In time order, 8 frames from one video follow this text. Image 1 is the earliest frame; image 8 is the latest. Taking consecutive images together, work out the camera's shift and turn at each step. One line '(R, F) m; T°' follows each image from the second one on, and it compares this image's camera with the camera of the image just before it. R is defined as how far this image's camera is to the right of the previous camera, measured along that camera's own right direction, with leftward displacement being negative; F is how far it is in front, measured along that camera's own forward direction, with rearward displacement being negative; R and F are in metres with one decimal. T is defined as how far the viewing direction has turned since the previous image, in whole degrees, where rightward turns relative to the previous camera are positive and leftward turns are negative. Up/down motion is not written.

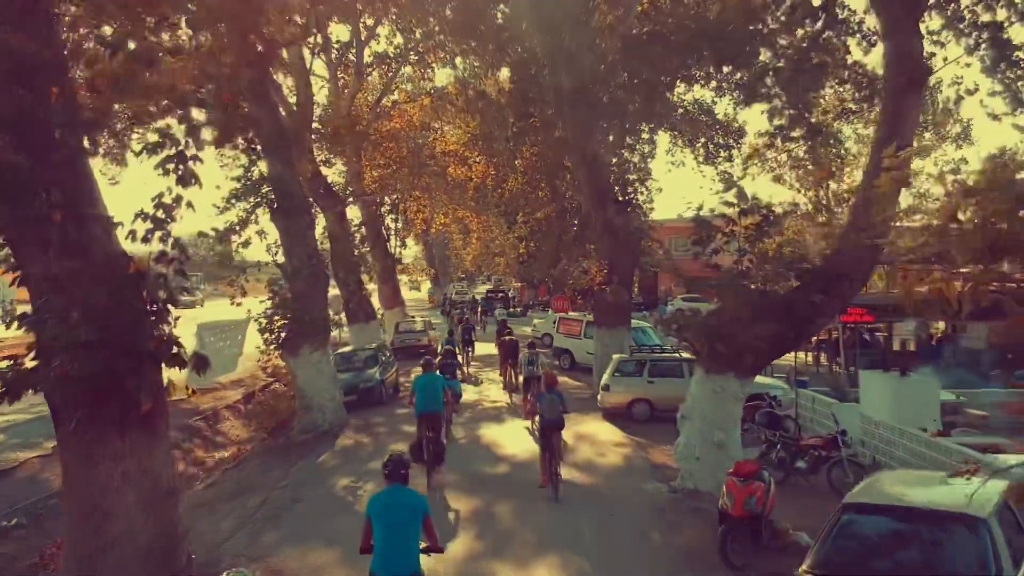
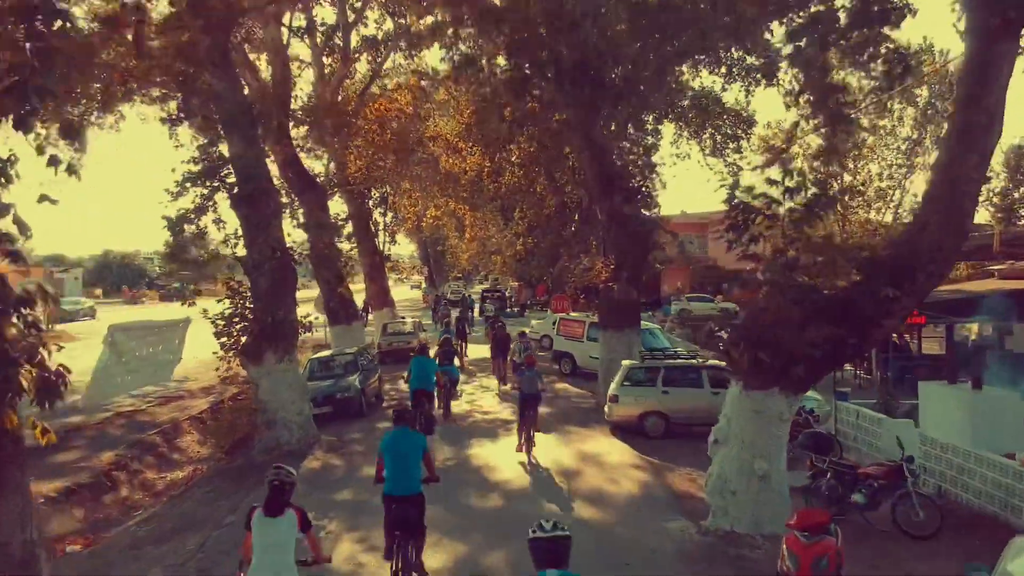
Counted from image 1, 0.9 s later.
(0.0, +1.9) m; 0°
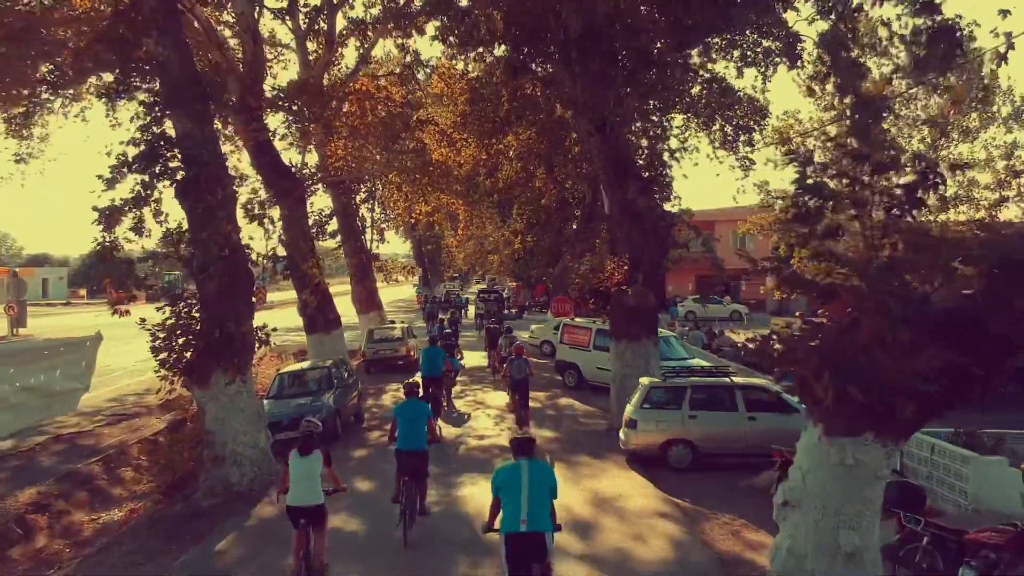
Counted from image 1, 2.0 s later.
(0.0, +2.1) m; 0°
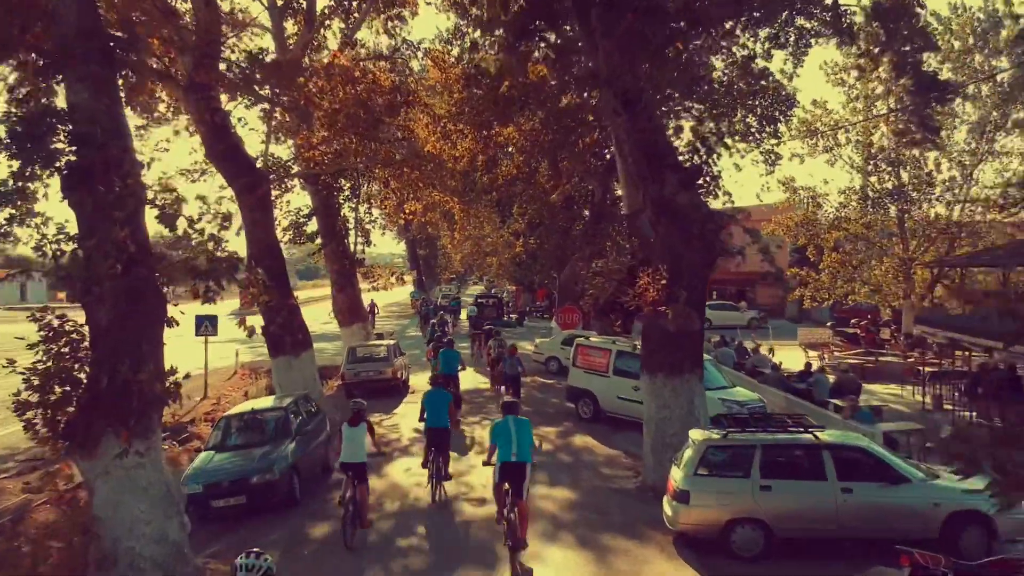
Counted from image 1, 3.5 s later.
(-0.1, +3.0) m; 0°
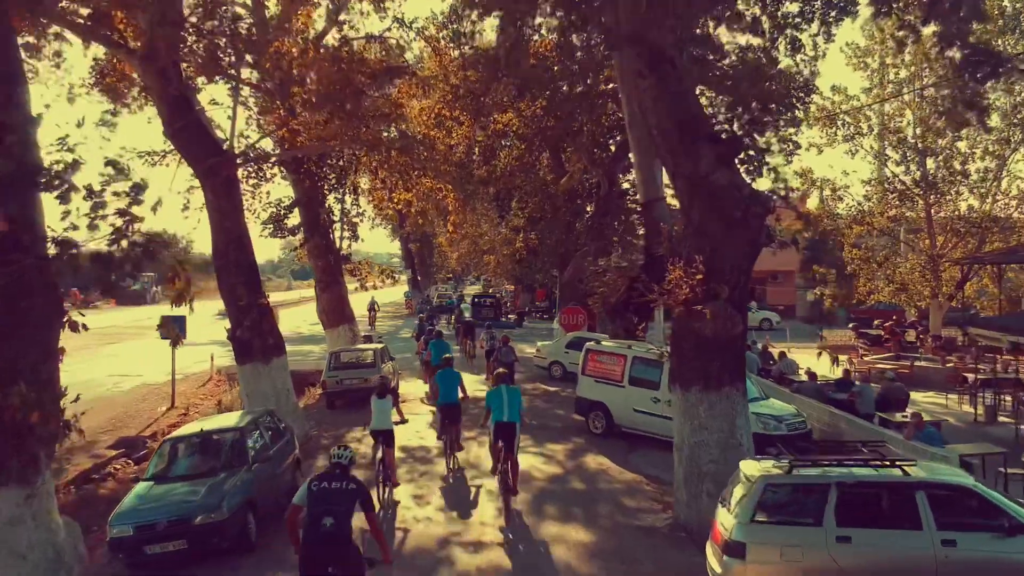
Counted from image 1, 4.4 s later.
(0.0, +1.9) m; 0°
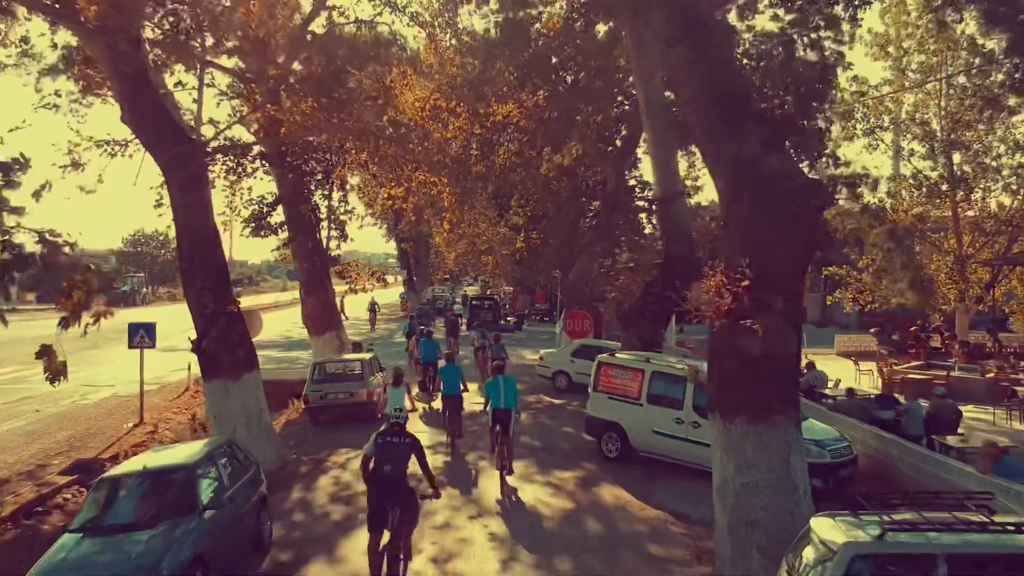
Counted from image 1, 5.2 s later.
(-0.1, +1.6) m; 0°
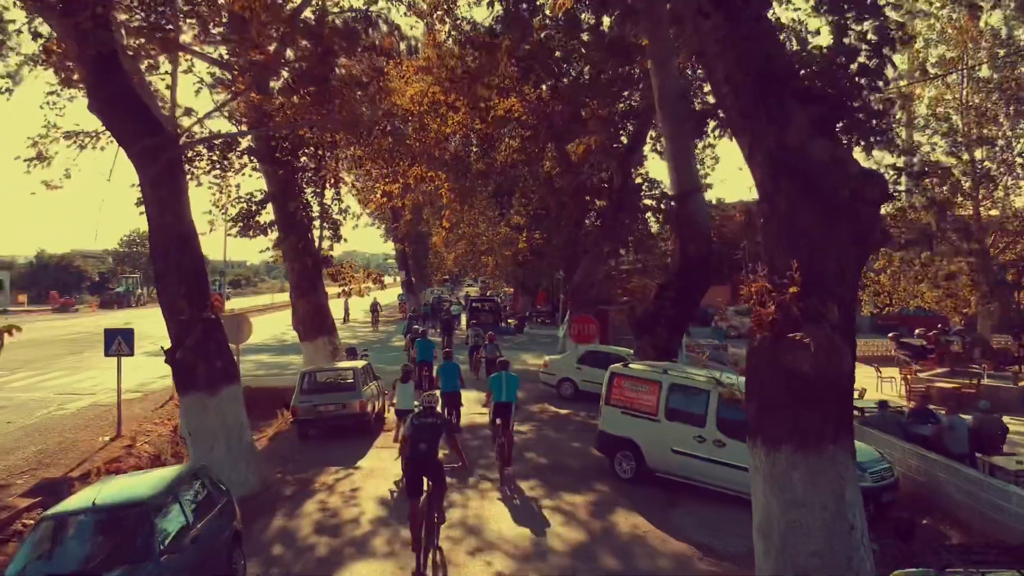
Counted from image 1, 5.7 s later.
(0.0, +1.1) m; 0°
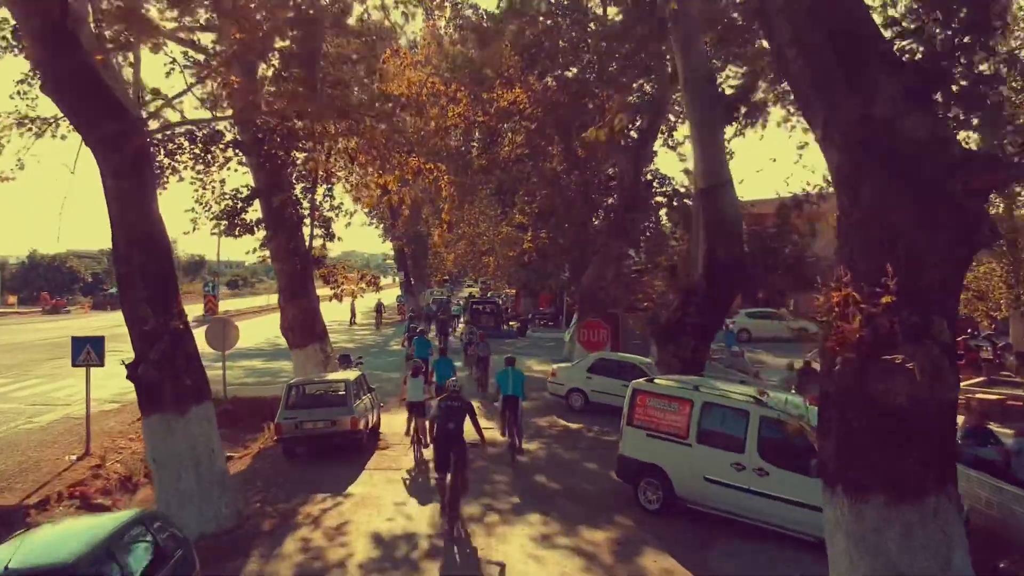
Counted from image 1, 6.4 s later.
(-0.1, +1.3) m; 0°
